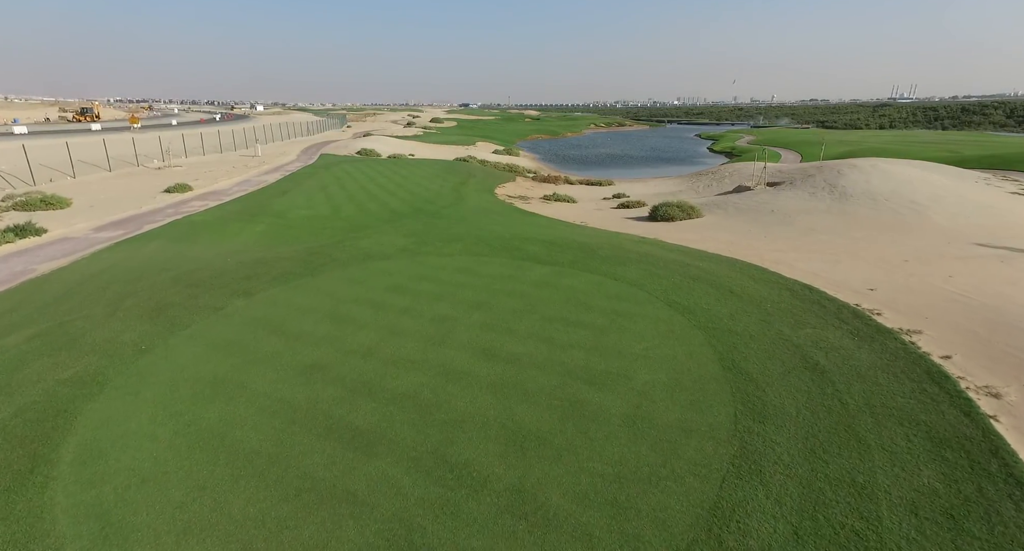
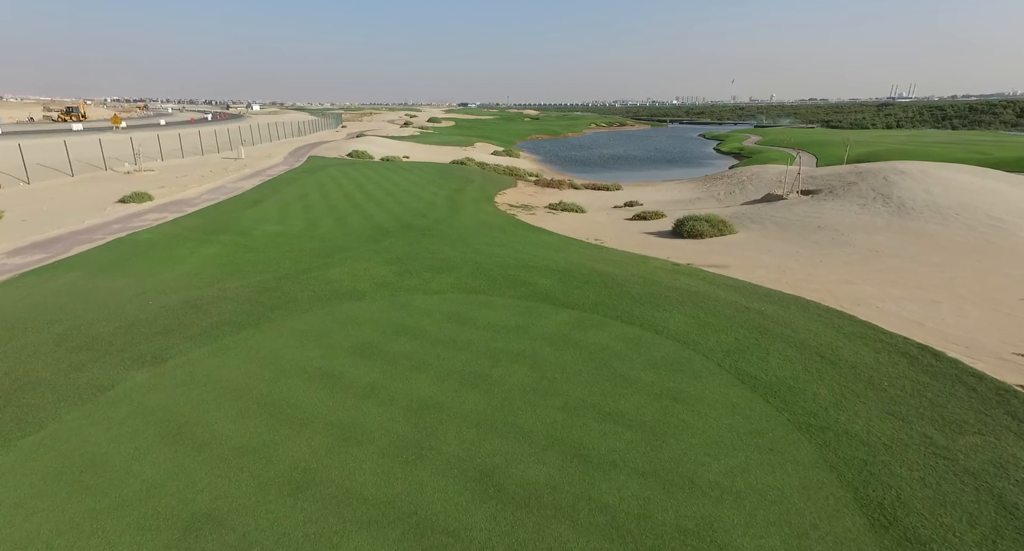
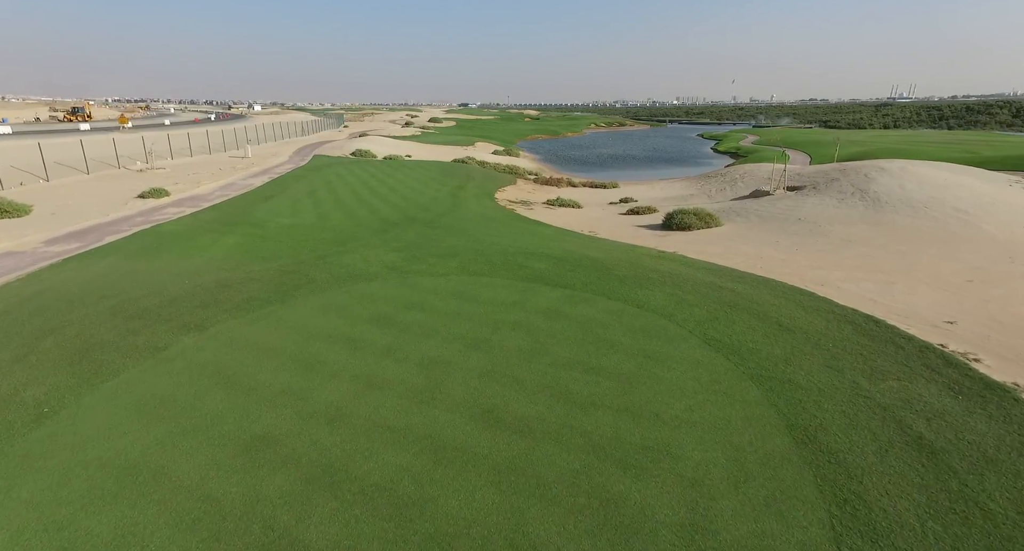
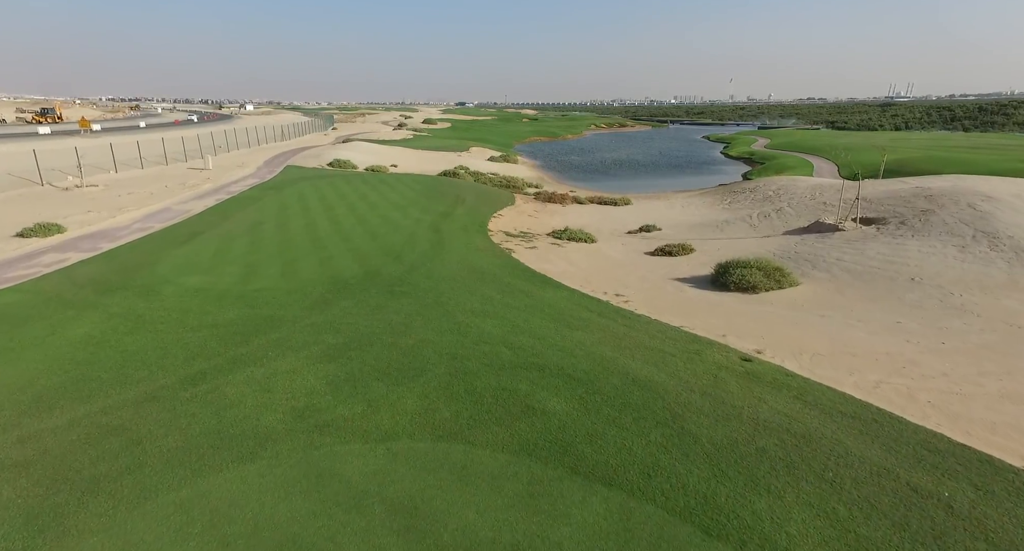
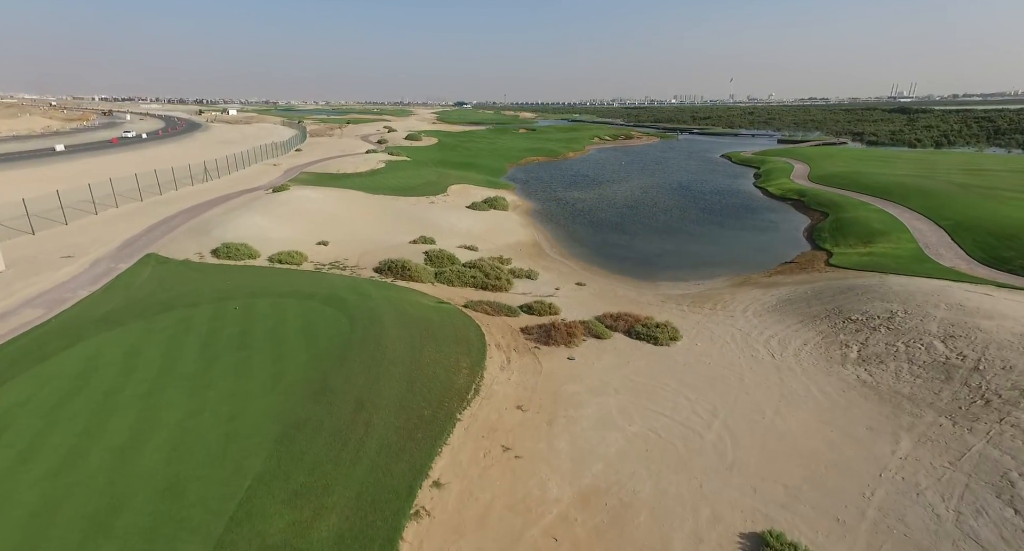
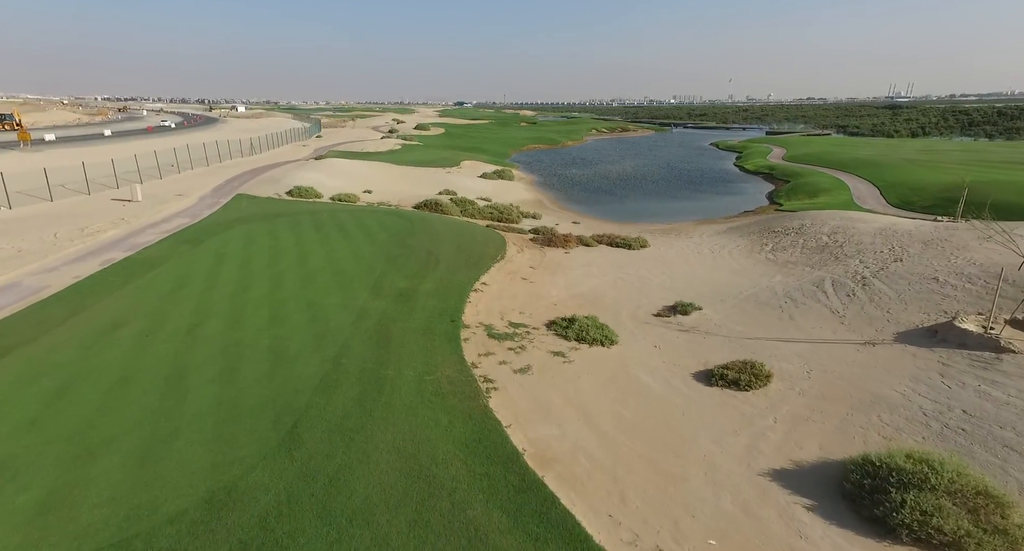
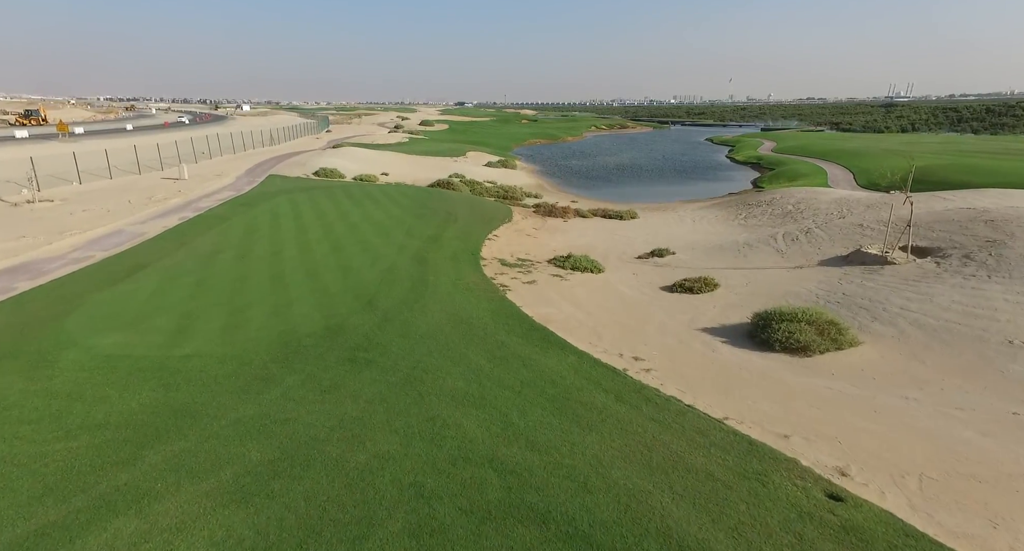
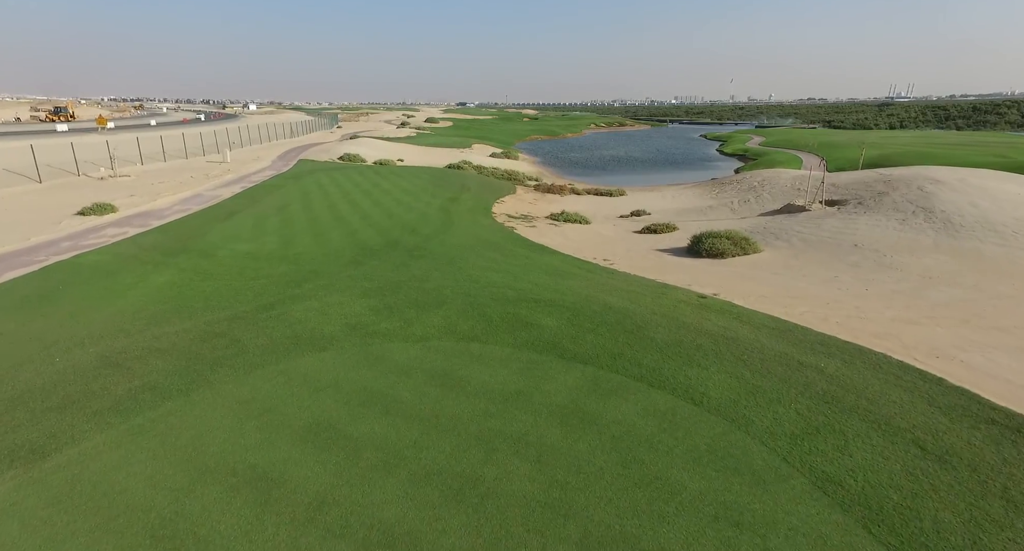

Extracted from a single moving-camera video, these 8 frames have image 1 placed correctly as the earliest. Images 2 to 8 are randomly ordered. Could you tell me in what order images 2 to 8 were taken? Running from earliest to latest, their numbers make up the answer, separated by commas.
3, 2, 8, 4, 7, 6, 5
